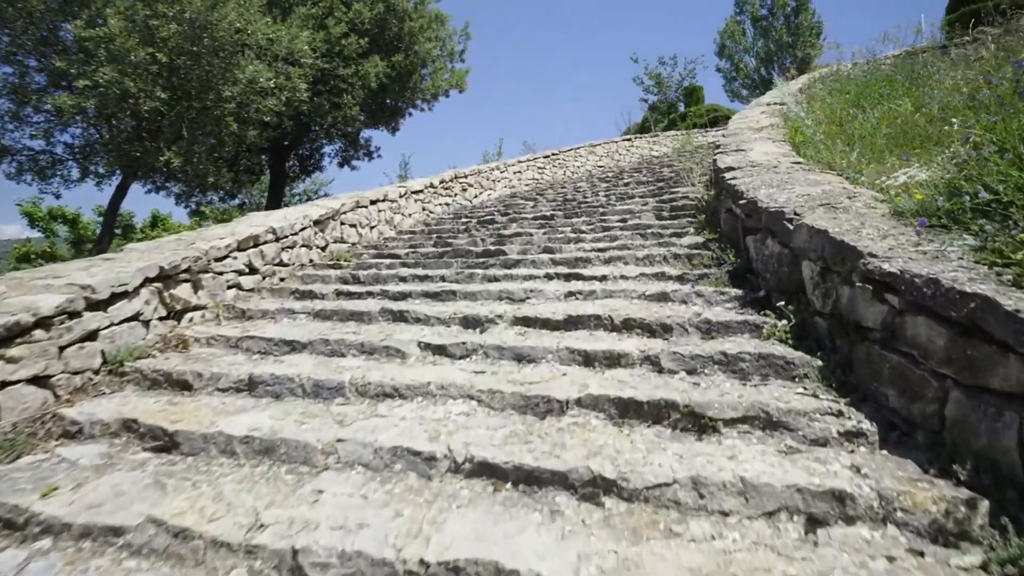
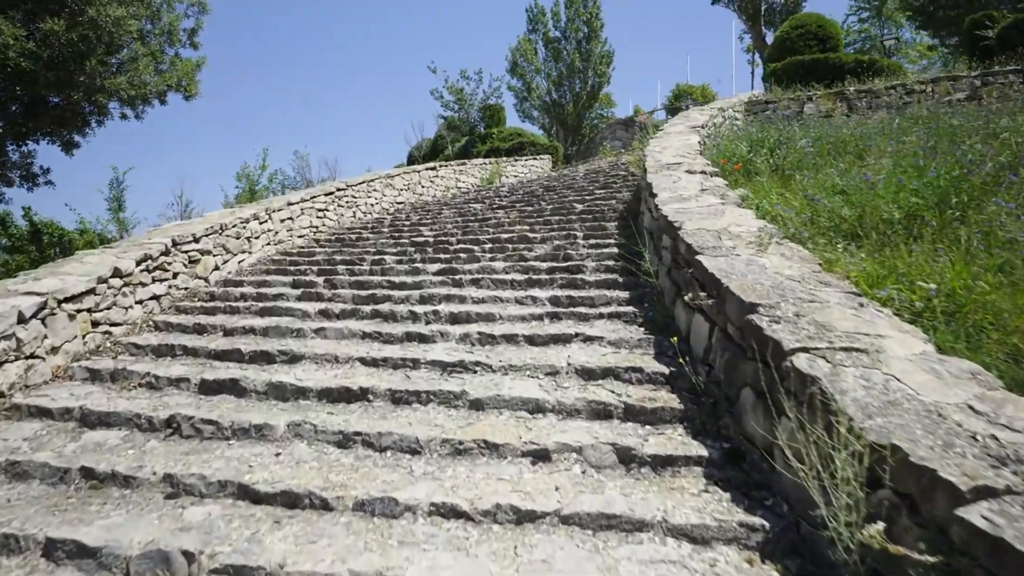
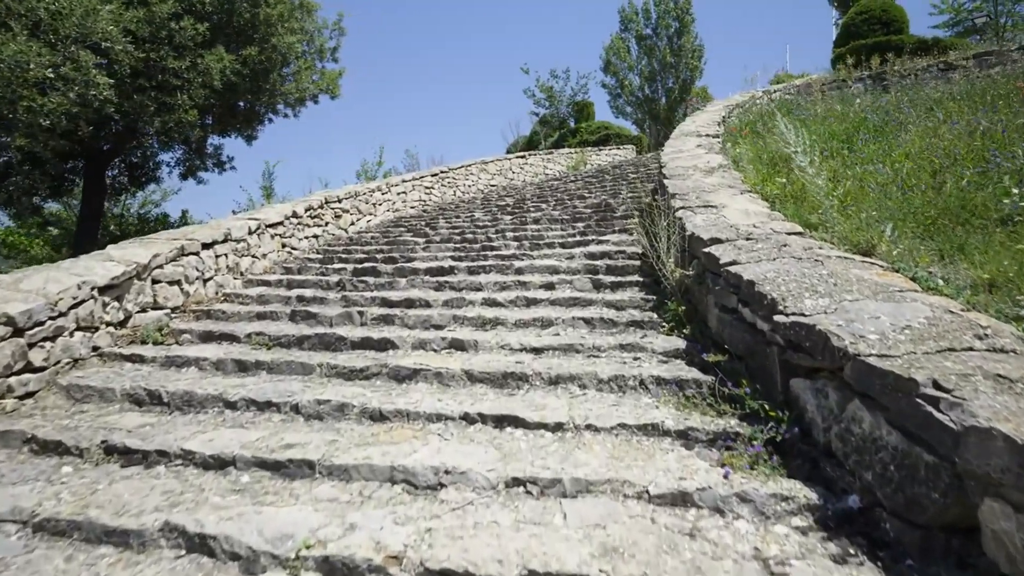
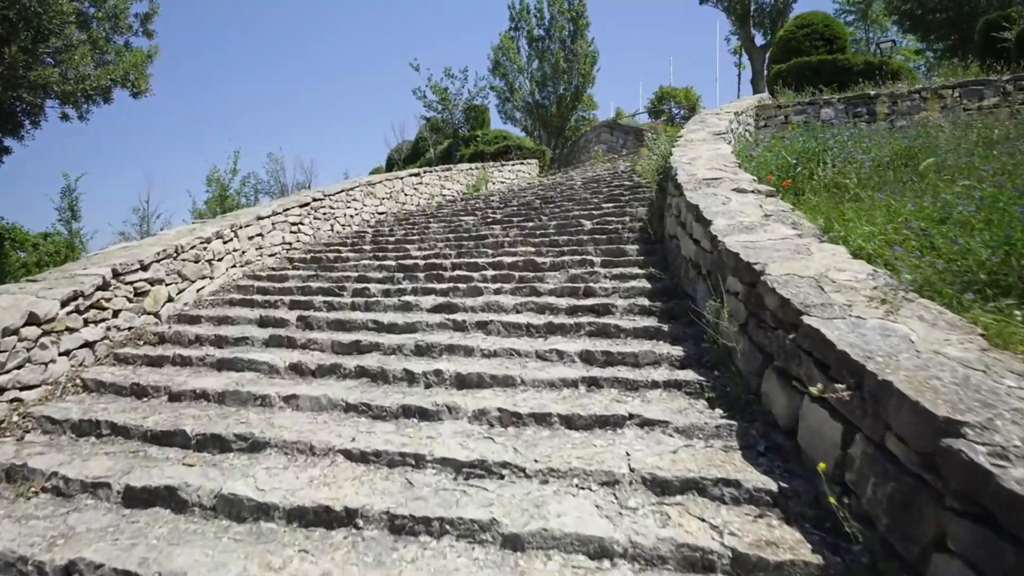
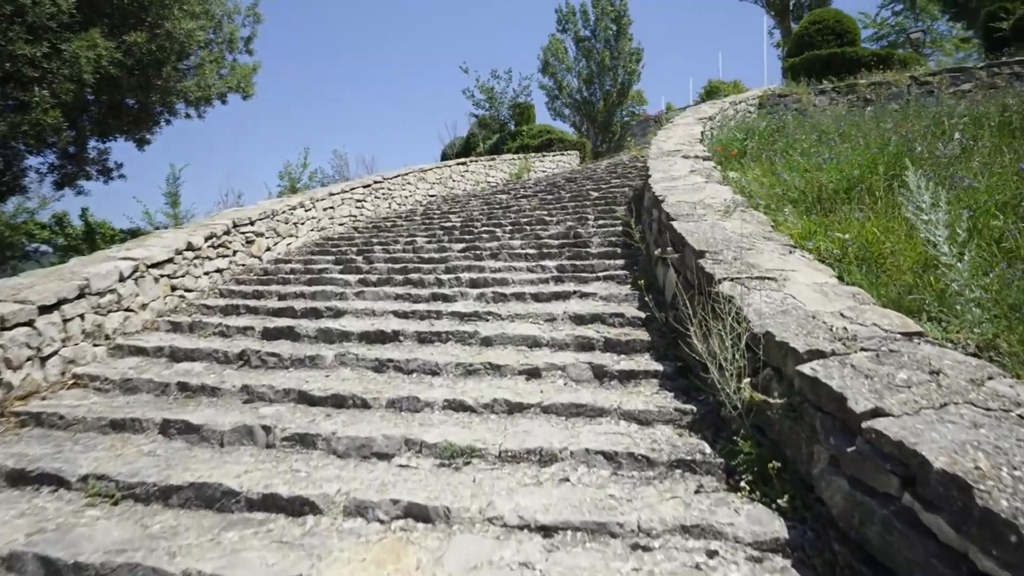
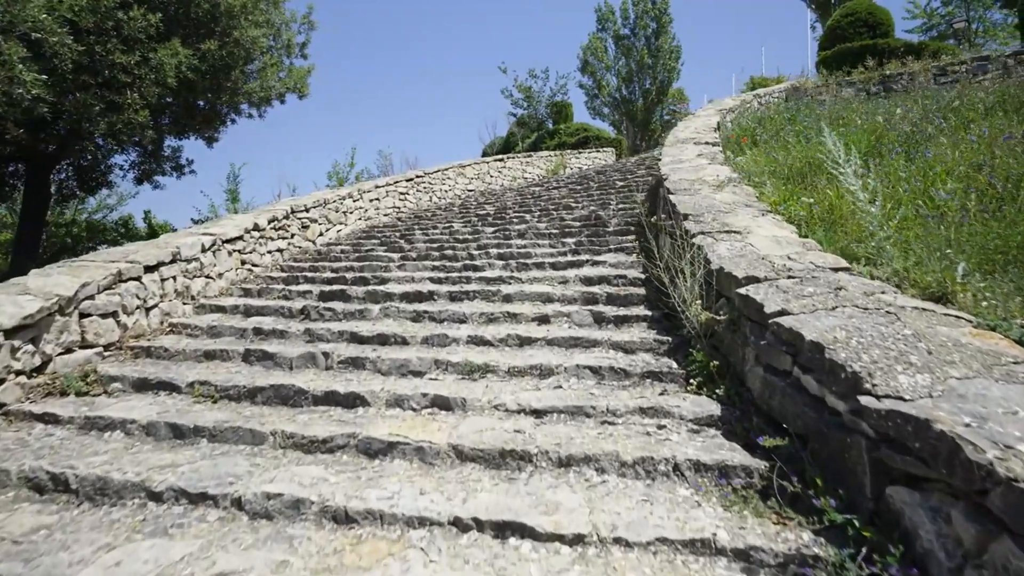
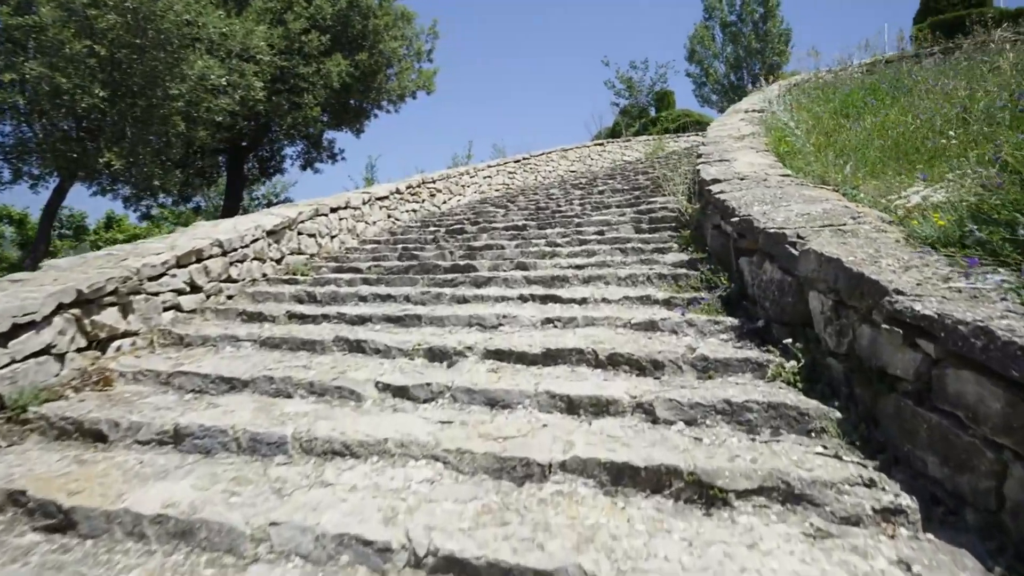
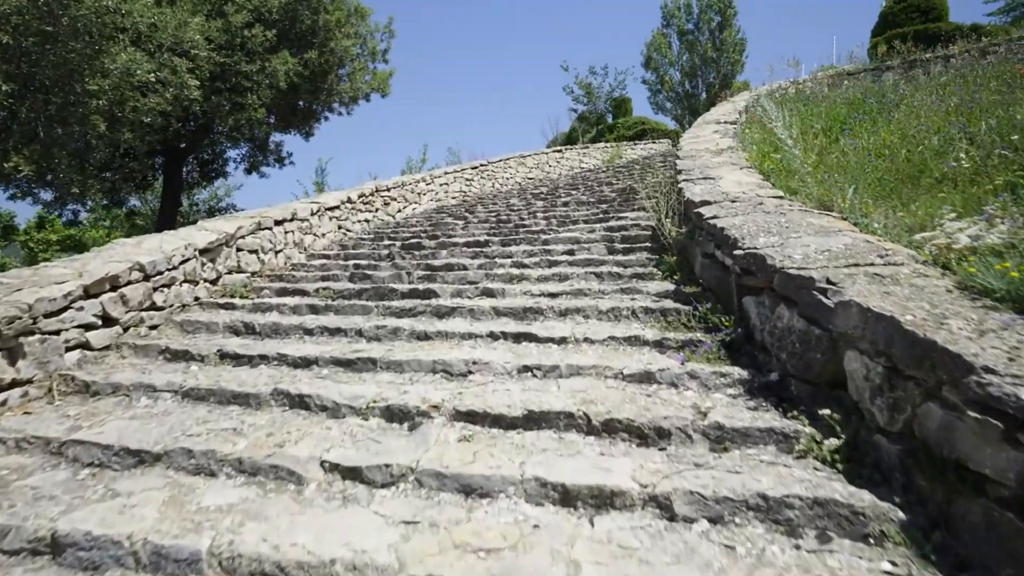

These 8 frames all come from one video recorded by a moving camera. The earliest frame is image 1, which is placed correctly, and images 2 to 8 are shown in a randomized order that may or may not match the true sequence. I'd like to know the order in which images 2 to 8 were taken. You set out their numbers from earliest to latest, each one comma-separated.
7, 8, 3, 6, 5, 2, 4
